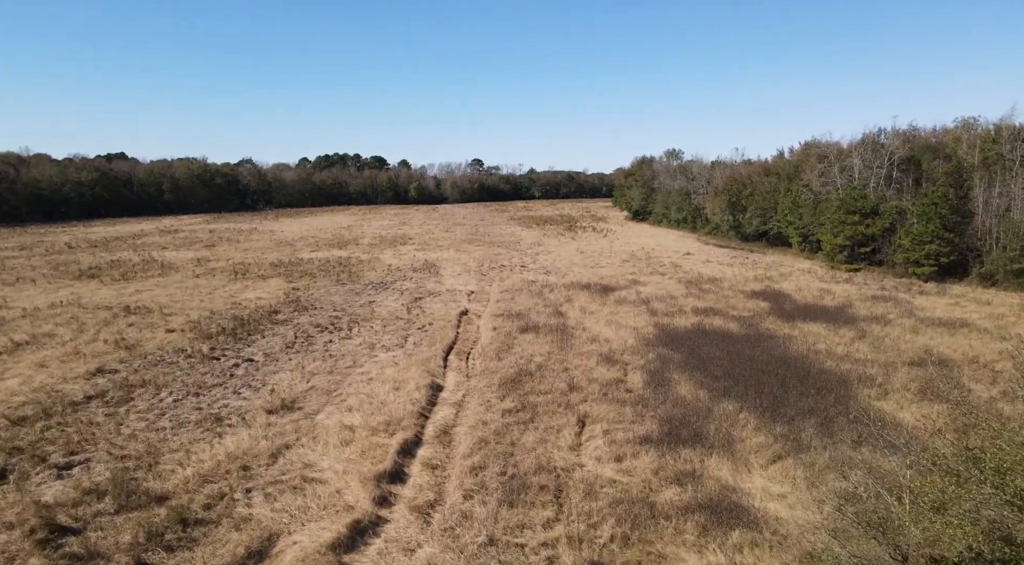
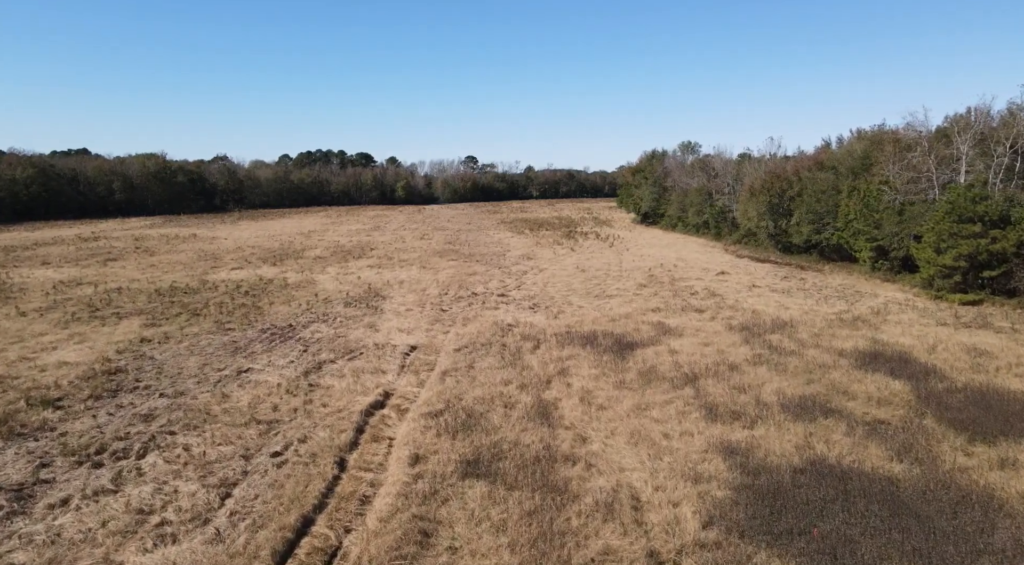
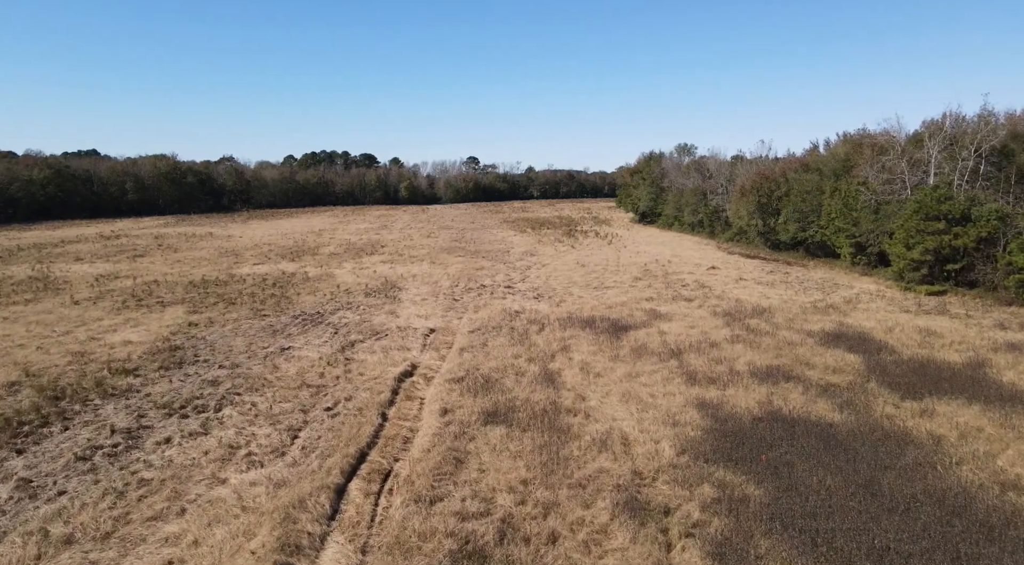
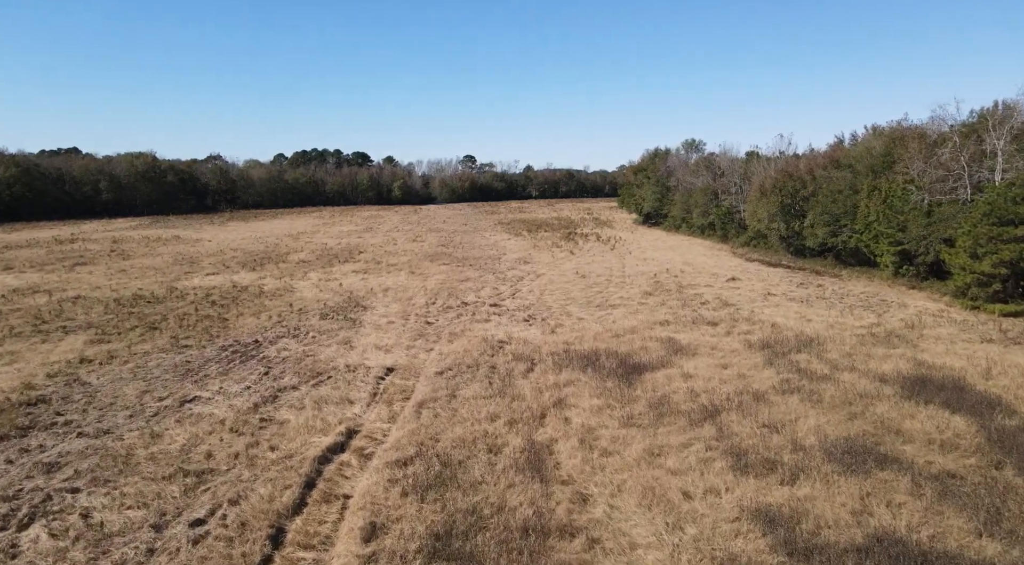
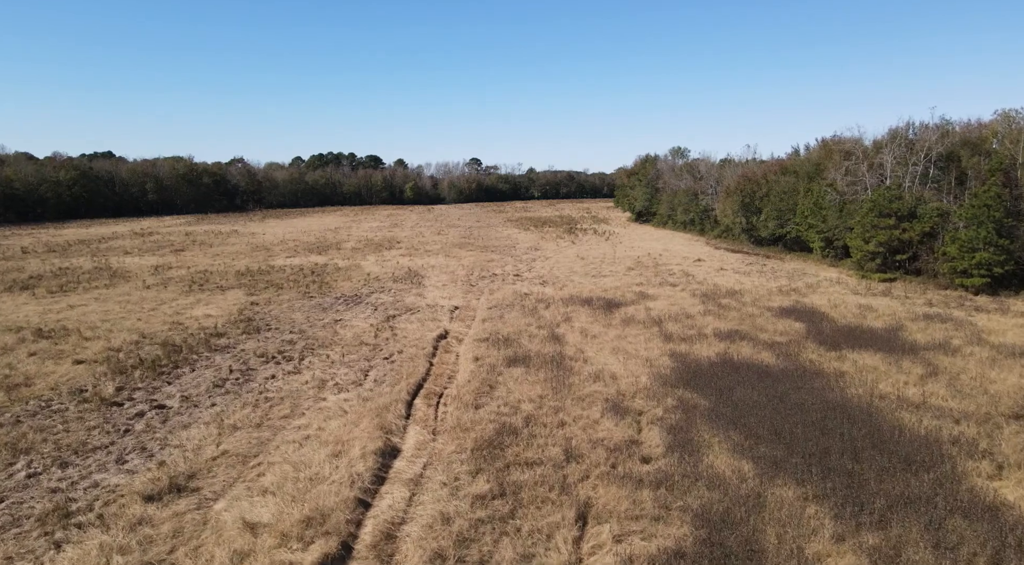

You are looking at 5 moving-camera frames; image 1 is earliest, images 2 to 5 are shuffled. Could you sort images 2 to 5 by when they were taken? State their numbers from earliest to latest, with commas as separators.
5, 3, 2, 4
